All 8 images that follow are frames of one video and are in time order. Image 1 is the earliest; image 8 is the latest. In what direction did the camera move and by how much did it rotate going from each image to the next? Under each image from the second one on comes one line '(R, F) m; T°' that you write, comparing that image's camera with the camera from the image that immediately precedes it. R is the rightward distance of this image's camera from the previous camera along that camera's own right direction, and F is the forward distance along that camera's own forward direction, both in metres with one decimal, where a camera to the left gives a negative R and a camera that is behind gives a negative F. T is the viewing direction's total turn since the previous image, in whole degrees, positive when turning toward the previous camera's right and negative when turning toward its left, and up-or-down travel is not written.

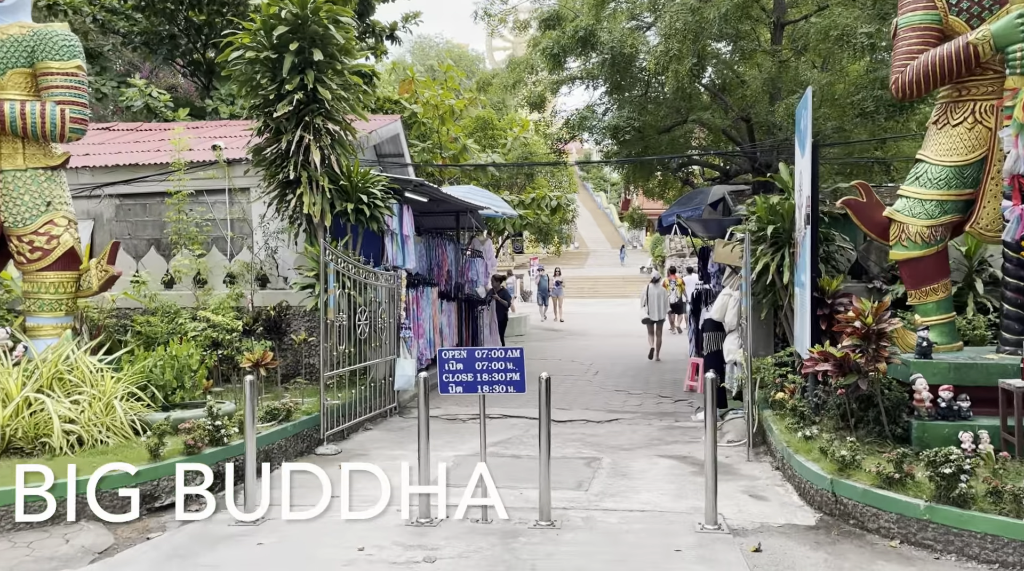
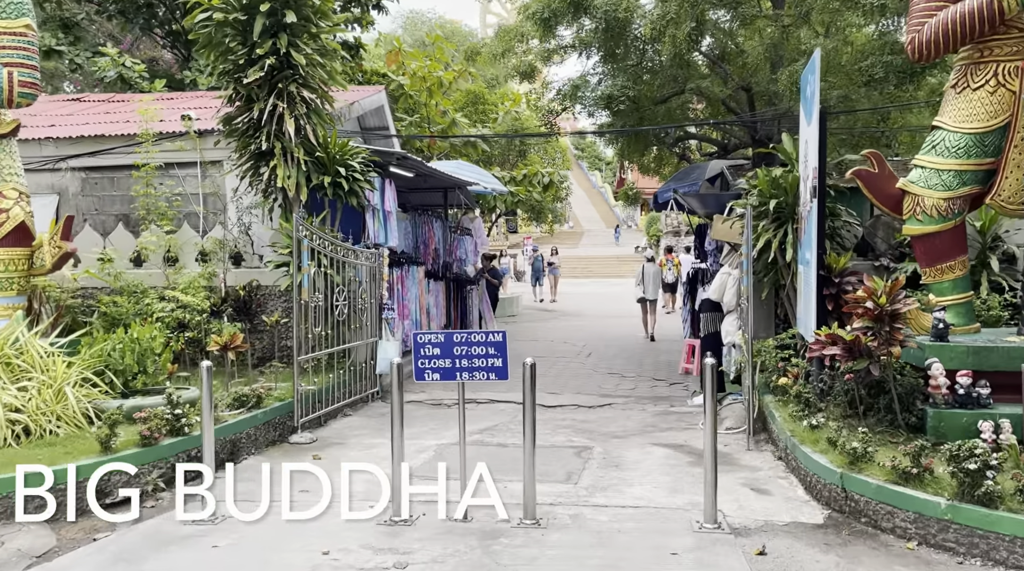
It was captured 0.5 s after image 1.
(+0.1, +0.6) m; 0°
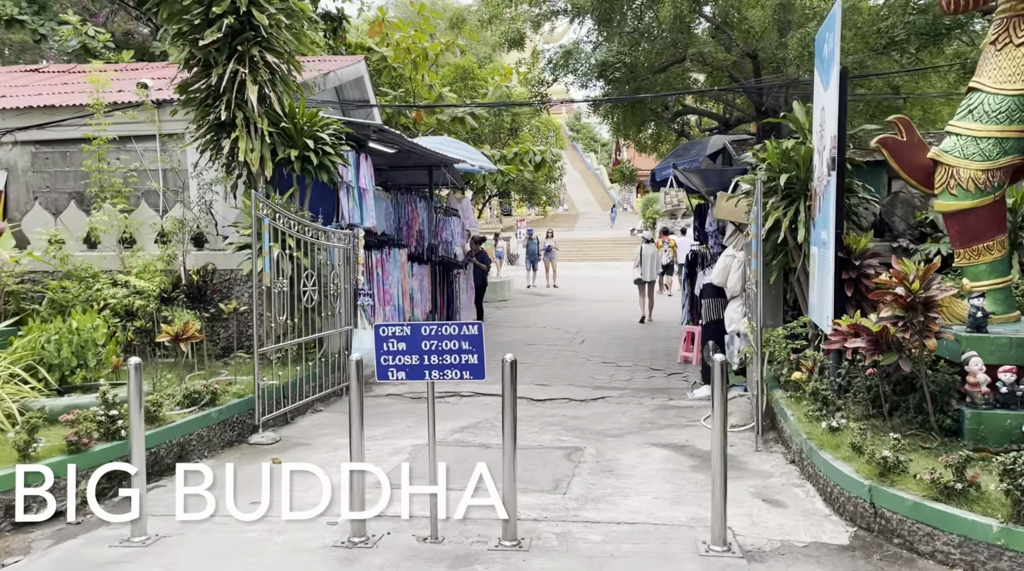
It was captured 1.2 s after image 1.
(+0.1, +0.9) m; 0°
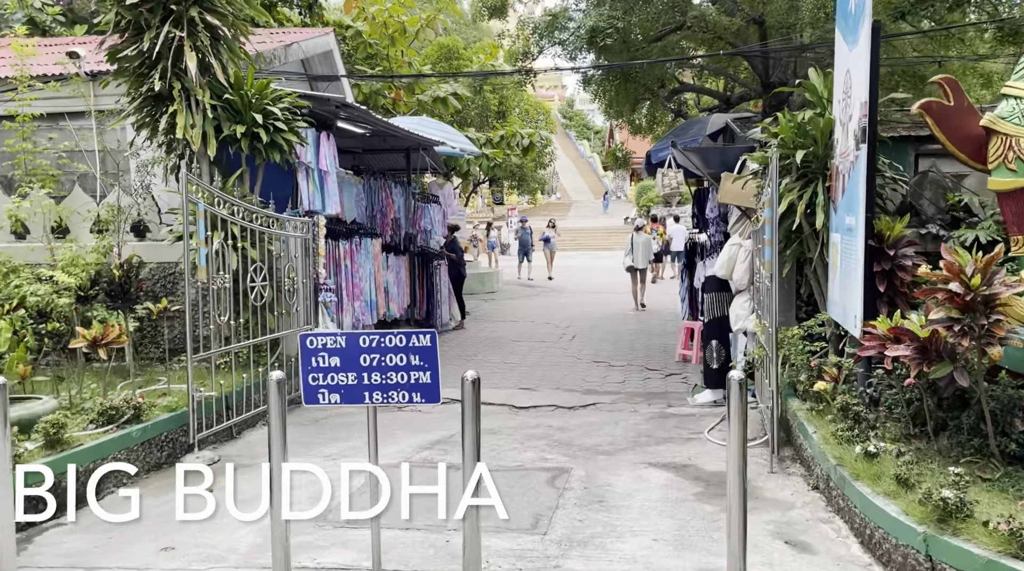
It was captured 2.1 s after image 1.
(+0.1, +1.1) m; 0°
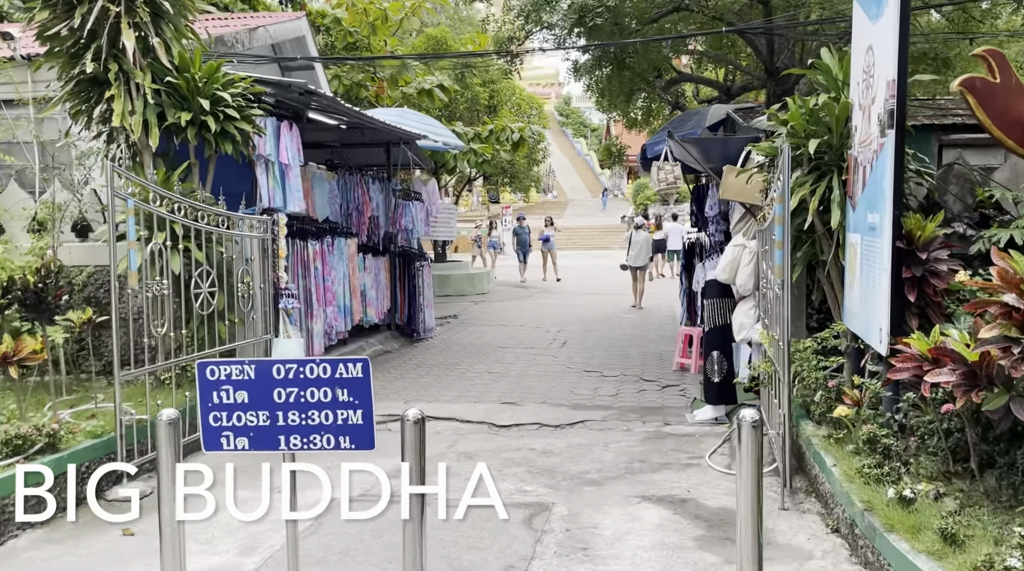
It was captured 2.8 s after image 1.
(+0.1, +0.9) m; 0°
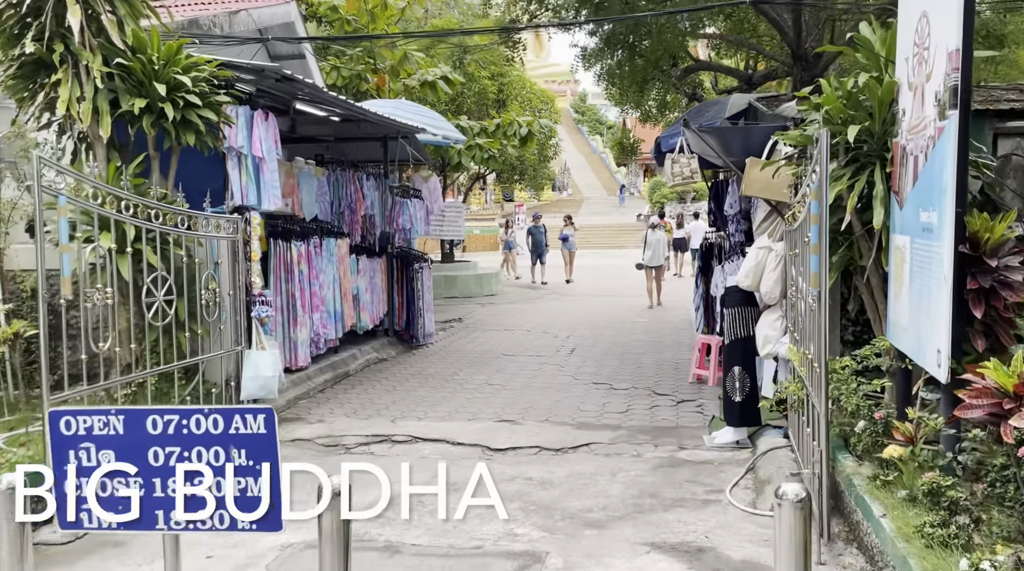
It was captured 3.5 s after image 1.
(+0.1, +0.9) m; -1°
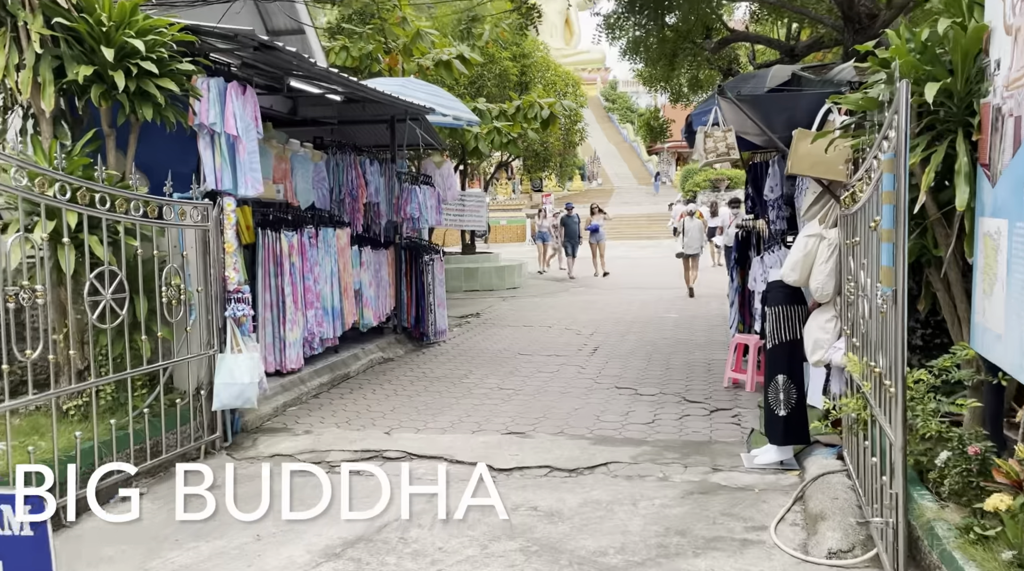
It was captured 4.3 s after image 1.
(+0.1, +1.0) m; -2°
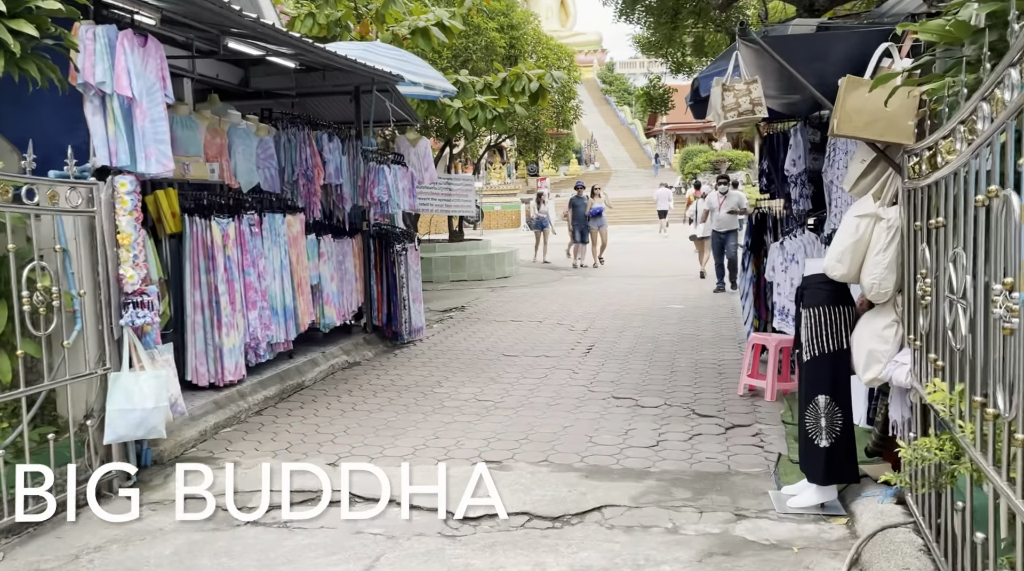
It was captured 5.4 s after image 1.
(+0.2, +1.4) m; 0°
